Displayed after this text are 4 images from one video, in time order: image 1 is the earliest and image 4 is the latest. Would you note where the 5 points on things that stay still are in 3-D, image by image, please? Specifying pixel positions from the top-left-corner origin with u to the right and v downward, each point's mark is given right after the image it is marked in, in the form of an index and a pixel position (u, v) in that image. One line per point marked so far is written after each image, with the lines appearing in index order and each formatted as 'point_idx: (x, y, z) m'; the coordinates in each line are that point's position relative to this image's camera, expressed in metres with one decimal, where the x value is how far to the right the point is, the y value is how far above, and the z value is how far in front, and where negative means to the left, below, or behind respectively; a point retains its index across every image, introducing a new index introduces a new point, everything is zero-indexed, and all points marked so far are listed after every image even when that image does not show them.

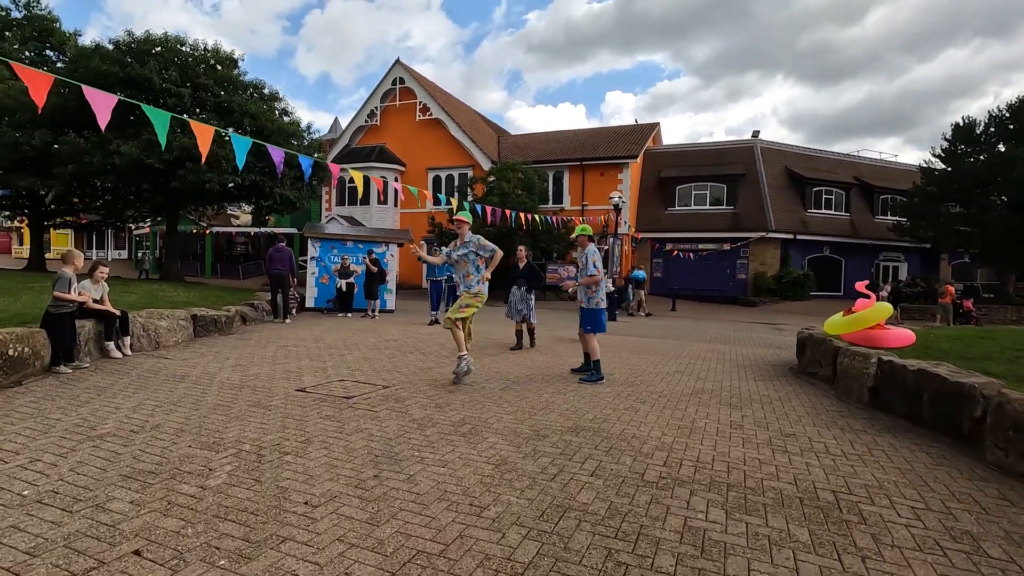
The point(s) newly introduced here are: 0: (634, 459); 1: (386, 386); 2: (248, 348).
0: (+1.0, -1.4, +4.3) m
1: (-1.5, -1.2, +6.3) m
2: (-4.3, -1.0, +8.8) m
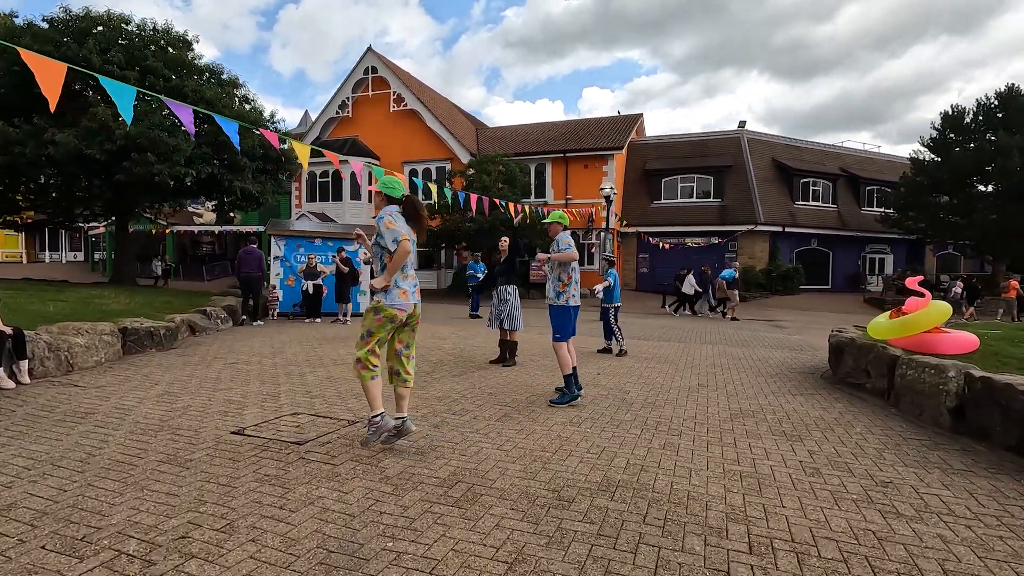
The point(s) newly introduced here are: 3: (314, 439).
0: (+1.1, -1.4, +3.0) m
1: (-1.5, -1.2, +4.9) m
2: (-4.4, -1.1, +7.3) m
3: (-1.6, -1.2, +4.4) m
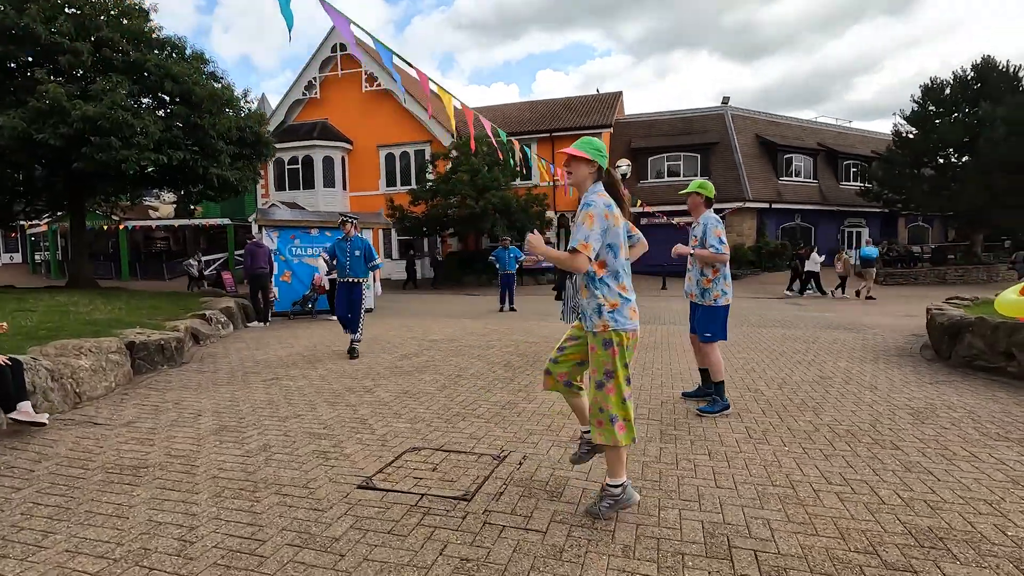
0: (+2.6, -1.3, +2.1) m
1: (-0.1, -1.2, +3.8) m
2: (-3.2, -1.1, +6.0) m
3: (-0.2, -1.2, +3.3) m
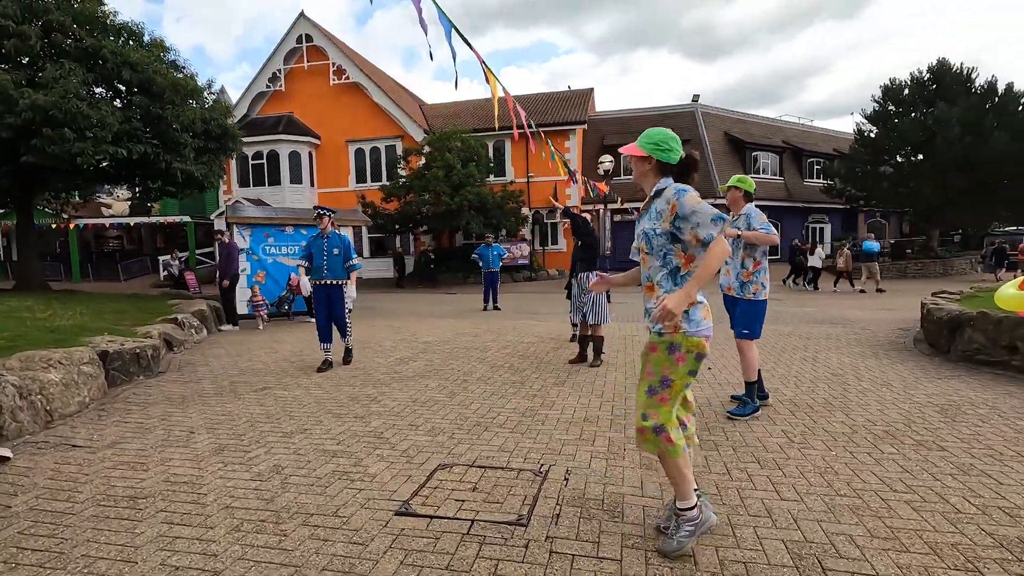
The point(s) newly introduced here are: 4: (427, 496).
0: (+3.0, -1.3, +2.0) m
1: (+0.2, -1.2, +3.5) m
2: (-3.1, -1.2, +5.5) m
3: (+0.1, -1.2, +3.0) m
4: (-0.5, -1.2, +3.2) m
